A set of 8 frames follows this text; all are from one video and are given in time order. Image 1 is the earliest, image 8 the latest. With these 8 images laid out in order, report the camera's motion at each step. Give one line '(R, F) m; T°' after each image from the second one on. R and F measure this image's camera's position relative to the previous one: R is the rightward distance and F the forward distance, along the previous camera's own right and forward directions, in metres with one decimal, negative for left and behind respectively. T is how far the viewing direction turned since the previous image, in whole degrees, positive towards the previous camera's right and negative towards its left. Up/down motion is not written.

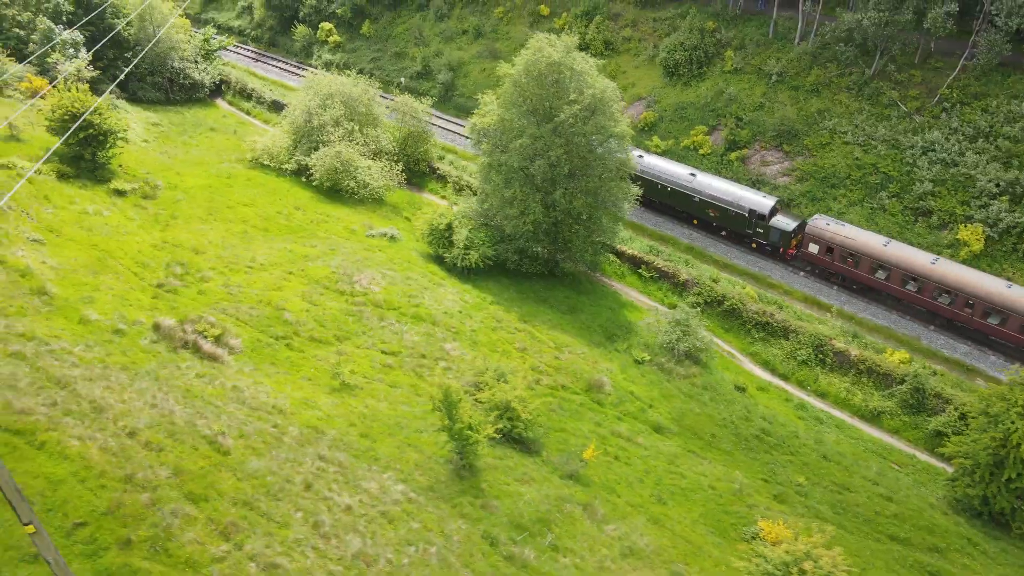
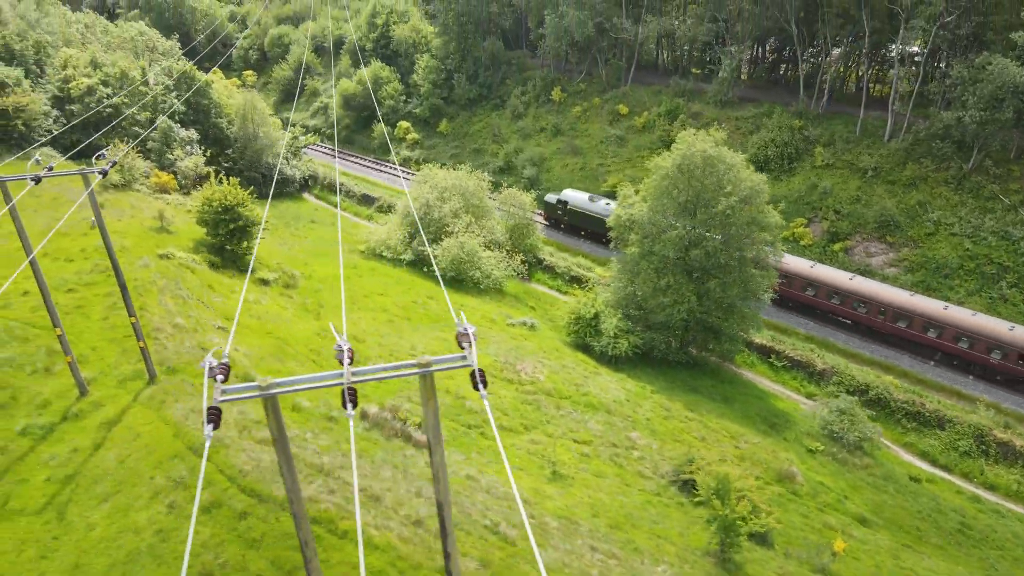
(-6.9, -0.2) m; 0°
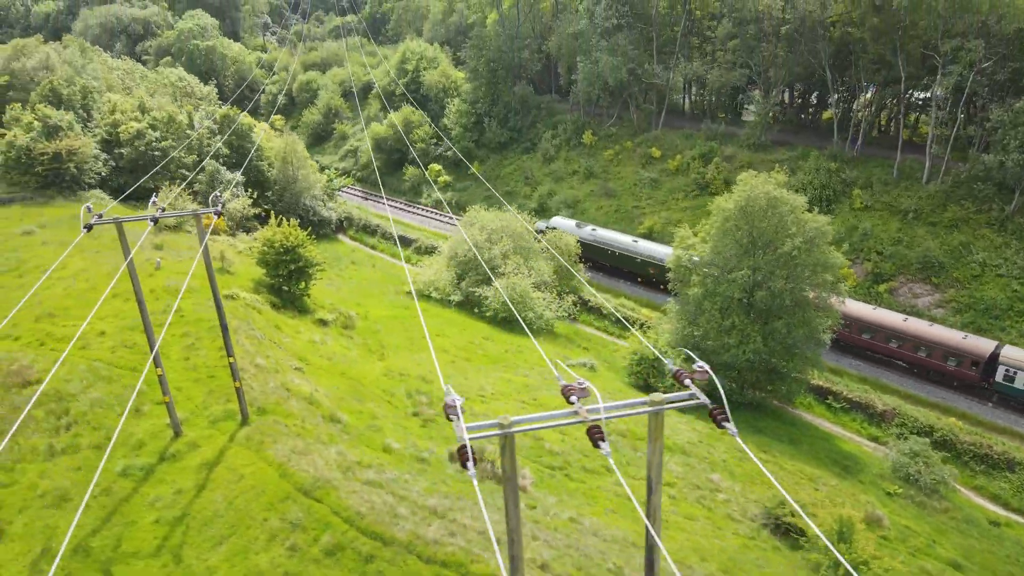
(-2.9, -0.1) m; 0°
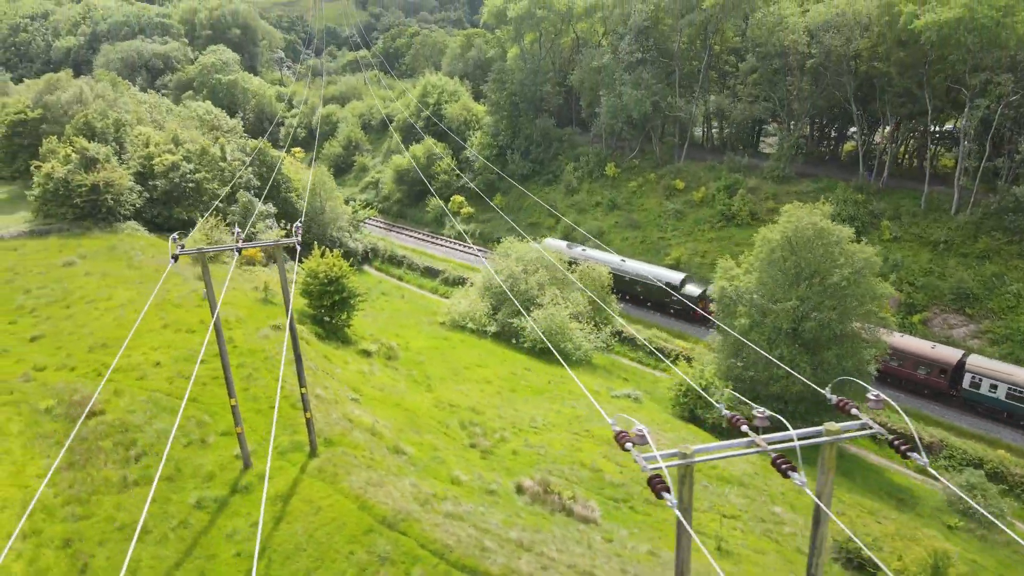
(-2.2, -0.1) m; 0°
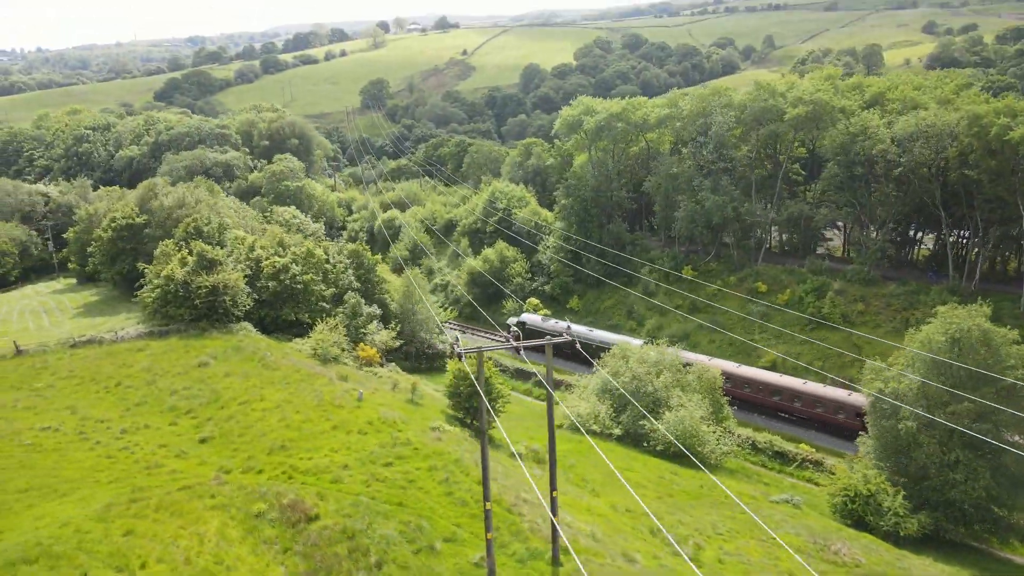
(-7.6, -0.1) m; 0°
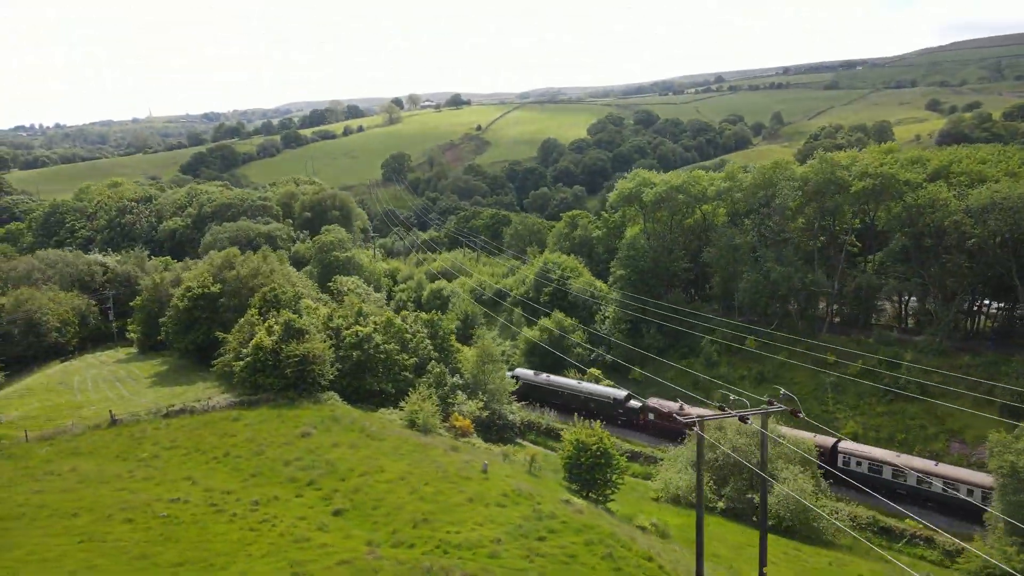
(-5.9, 0.0) m; 0°
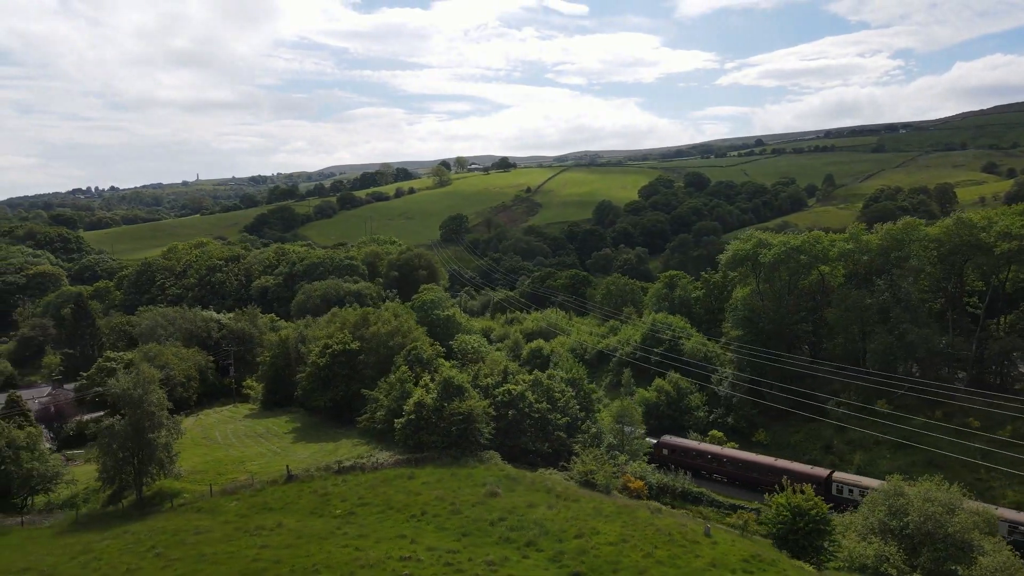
(-8.8, -0.3) m; -3°
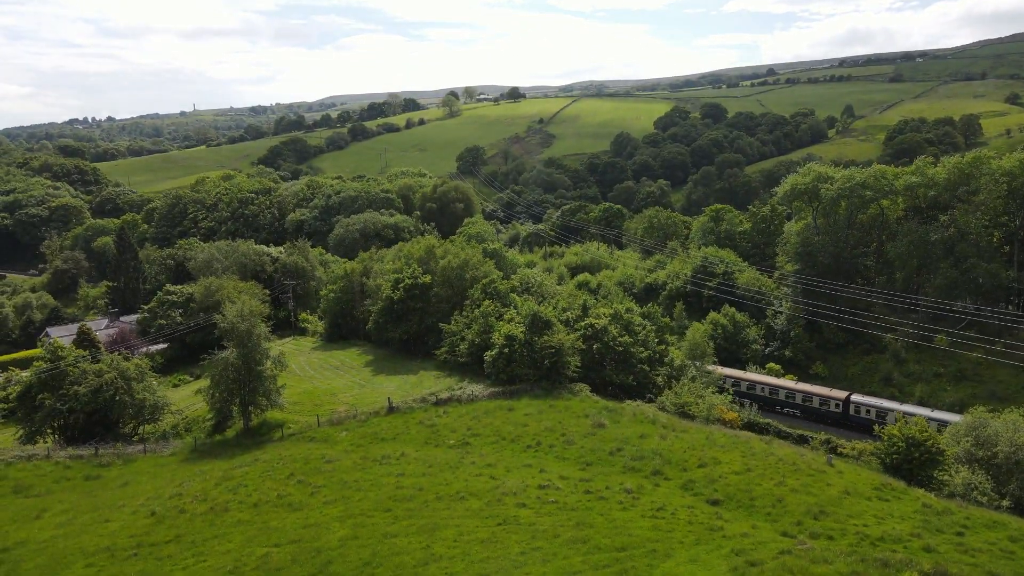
(-6.0, -0.1) m; 0°
